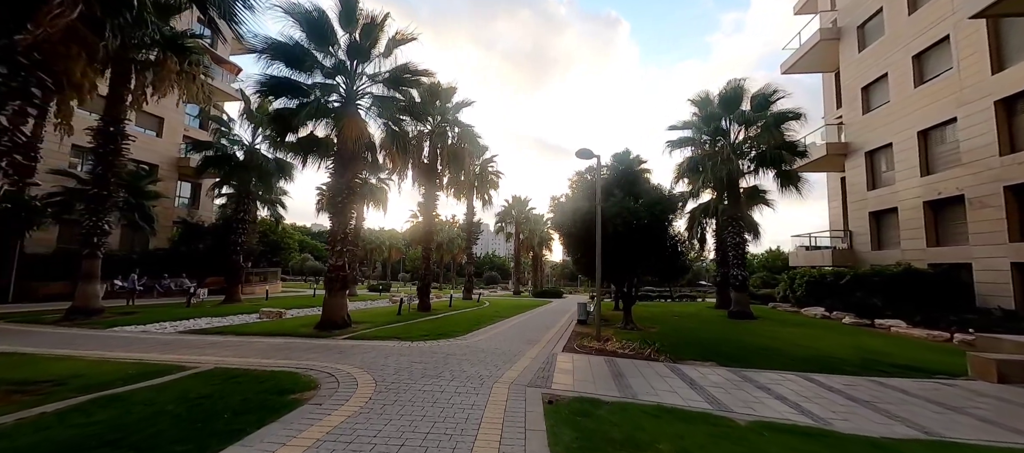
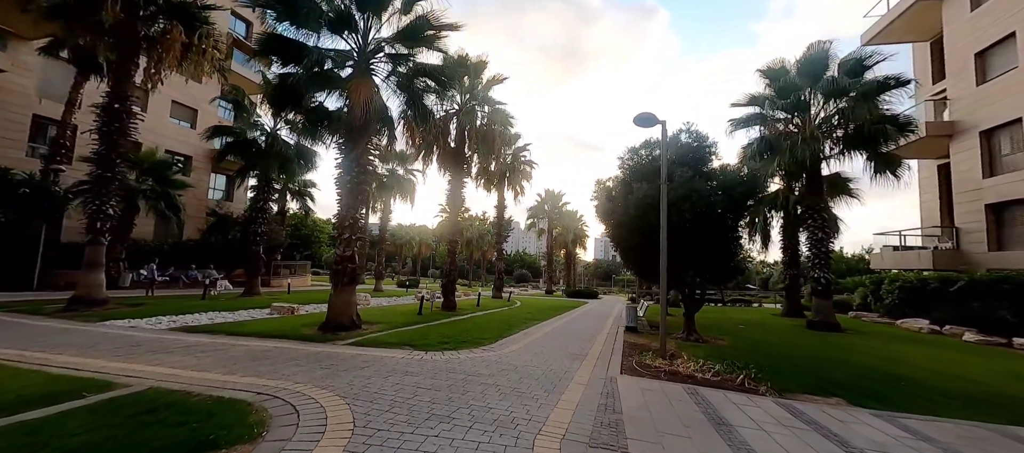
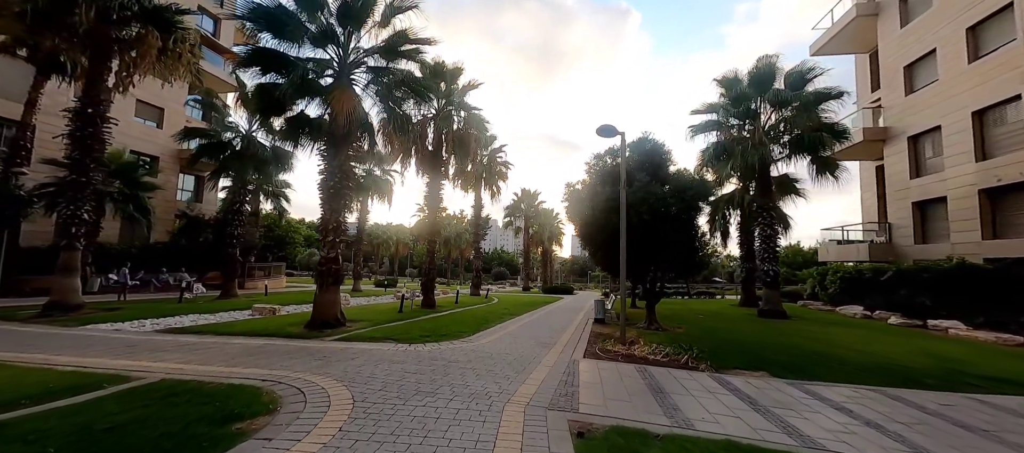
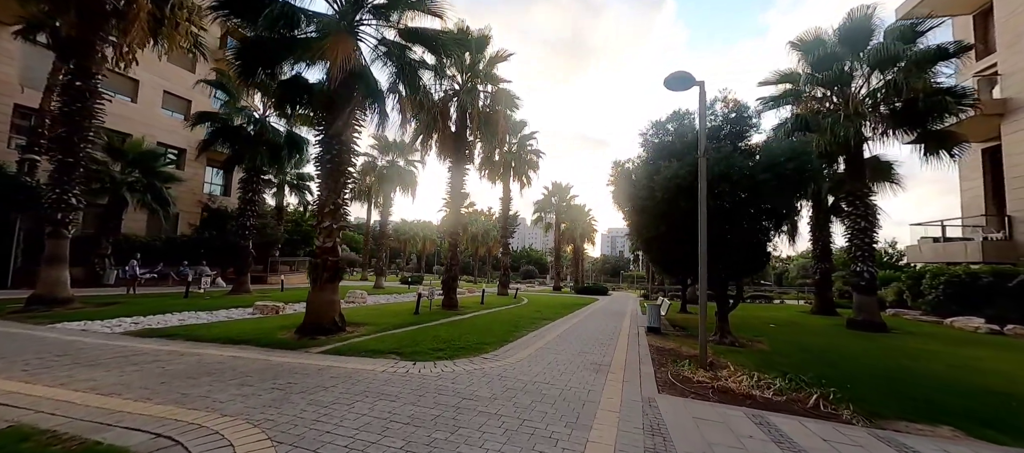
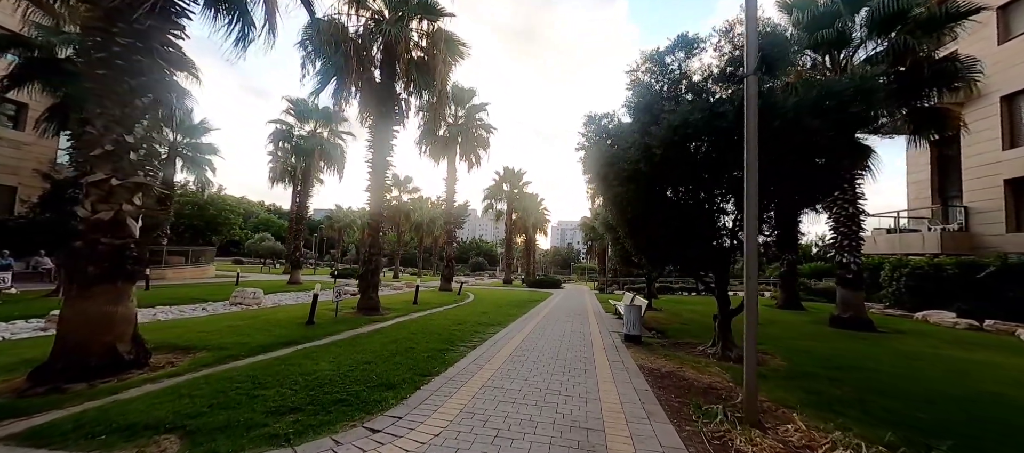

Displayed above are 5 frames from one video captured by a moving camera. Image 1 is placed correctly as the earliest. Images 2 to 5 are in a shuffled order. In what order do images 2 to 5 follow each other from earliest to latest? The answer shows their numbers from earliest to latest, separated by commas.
3, 2, 4, 5
